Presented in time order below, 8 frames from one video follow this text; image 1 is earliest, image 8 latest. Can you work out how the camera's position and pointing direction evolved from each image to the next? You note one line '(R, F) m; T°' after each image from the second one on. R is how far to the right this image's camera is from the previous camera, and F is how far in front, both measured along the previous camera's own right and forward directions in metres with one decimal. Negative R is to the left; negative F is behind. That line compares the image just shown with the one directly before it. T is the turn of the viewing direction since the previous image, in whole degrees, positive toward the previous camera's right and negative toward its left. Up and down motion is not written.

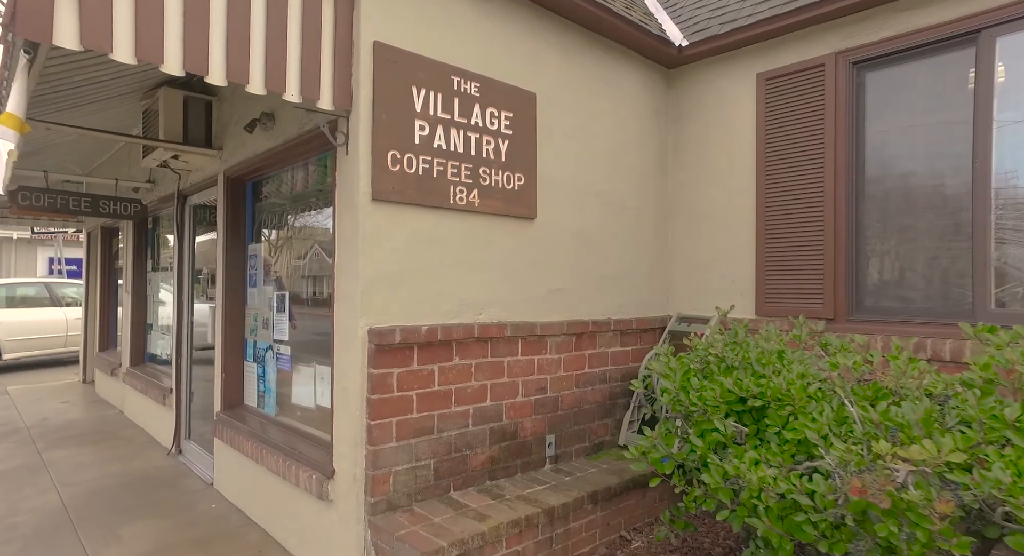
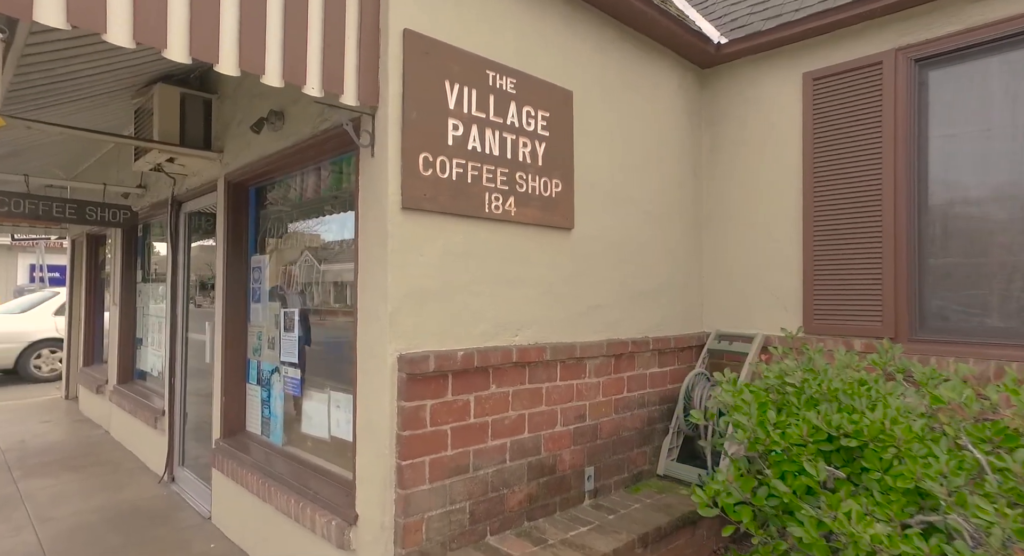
(-0.2, +0.3) m; +1°
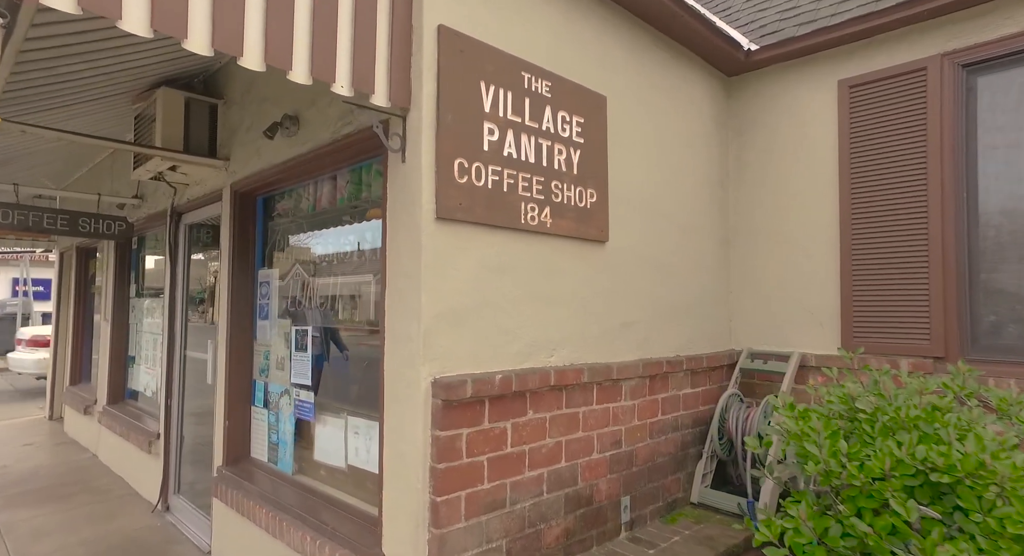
(-0.2, +0.2) m; +1°
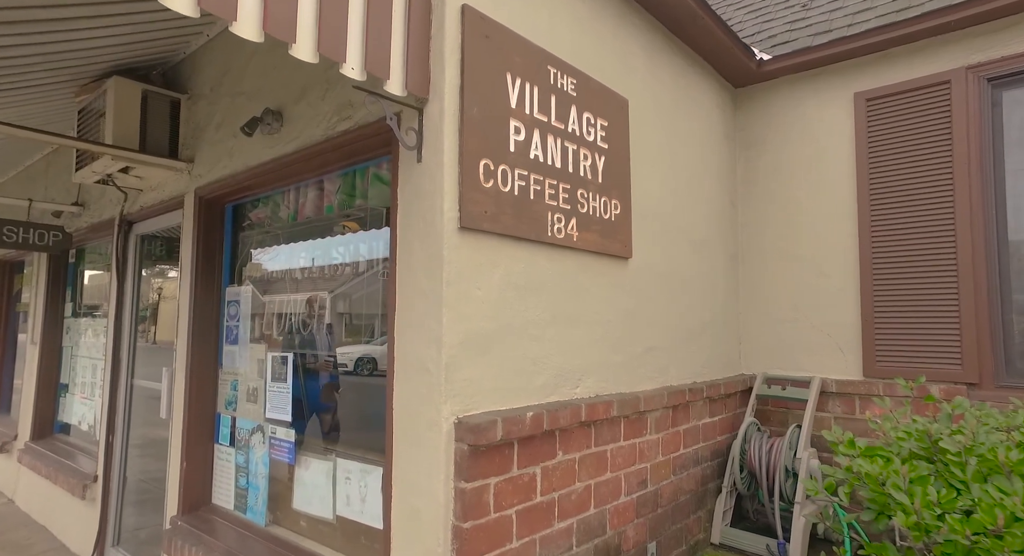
(-0.3, +0.3) m; +5°
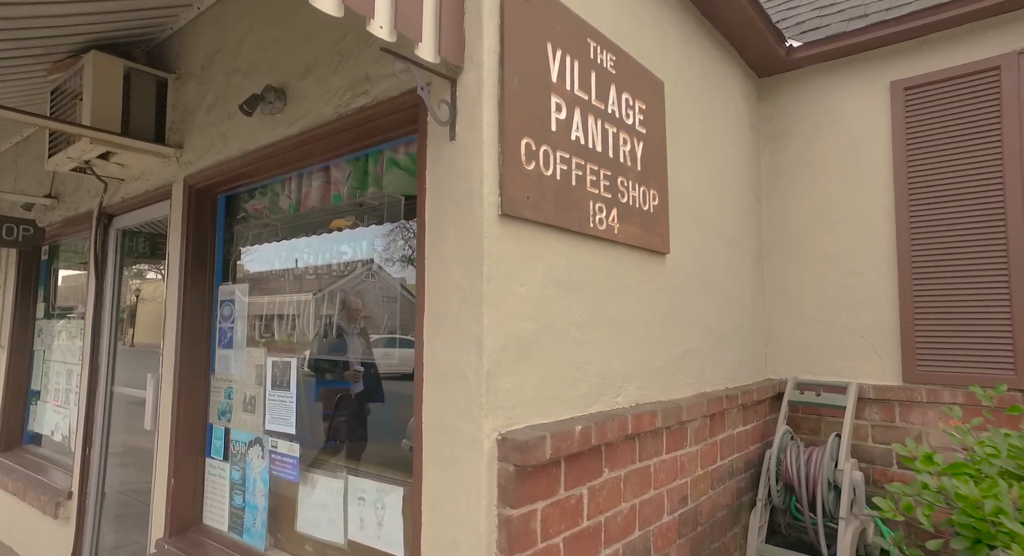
(-0.2, +0.2) m; +2°
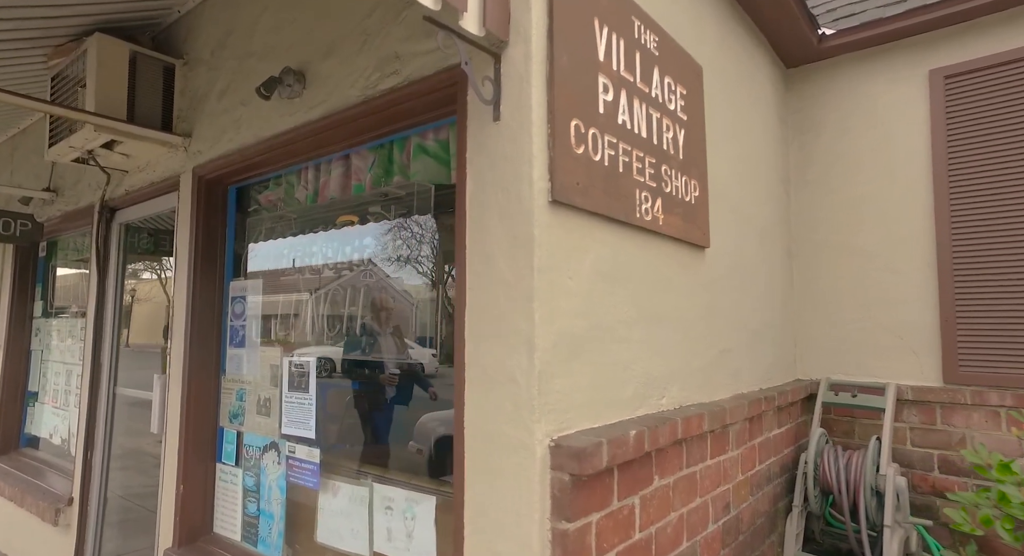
(-0.1, +0.1) m; 0°
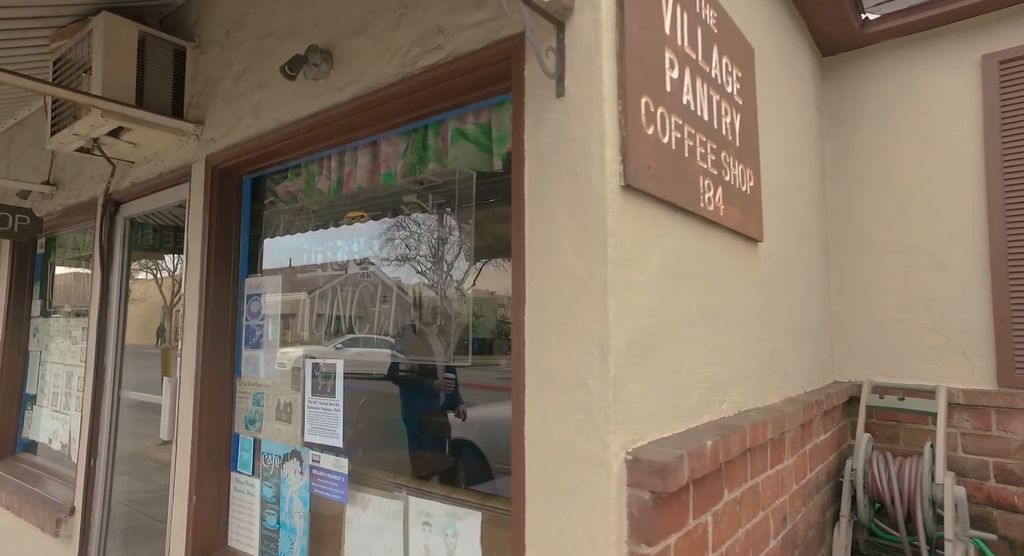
(-0.2, +0.2) m; 0°
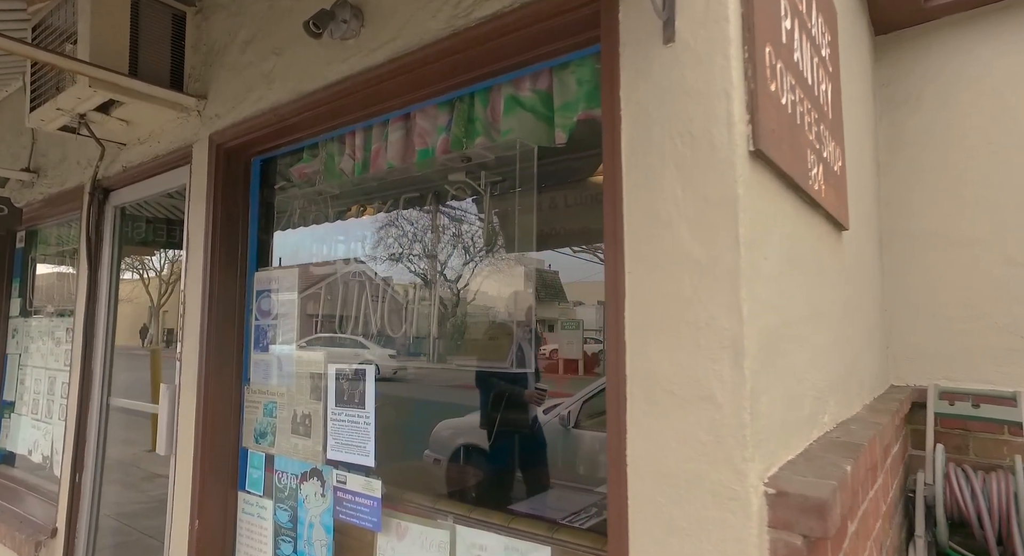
(-0.2, +0.3) m; +1°
